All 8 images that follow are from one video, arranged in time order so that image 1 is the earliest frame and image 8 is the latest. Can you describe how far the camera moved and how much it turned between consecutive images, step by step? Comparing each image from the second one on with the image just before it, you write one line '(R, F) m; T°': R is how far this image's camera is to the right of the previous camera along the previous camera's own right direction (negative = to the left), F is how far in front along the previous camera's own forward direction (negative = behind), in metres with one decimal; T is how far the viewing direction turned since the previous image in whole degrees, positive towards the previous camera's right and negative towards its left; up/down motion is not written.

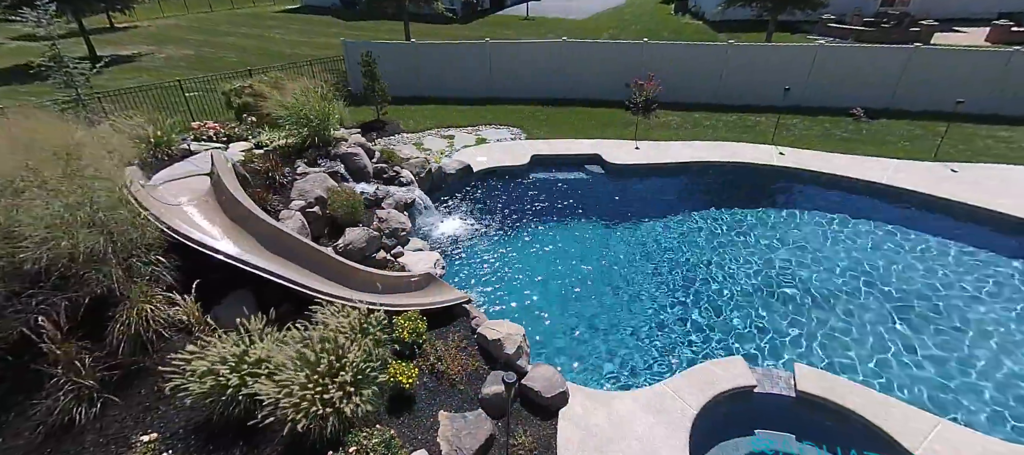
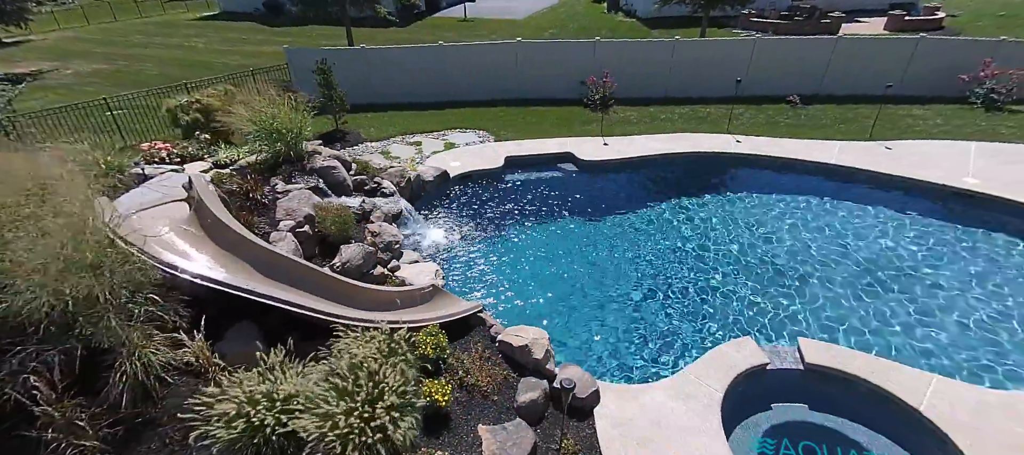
(-0.8, +0.1) m; +6°
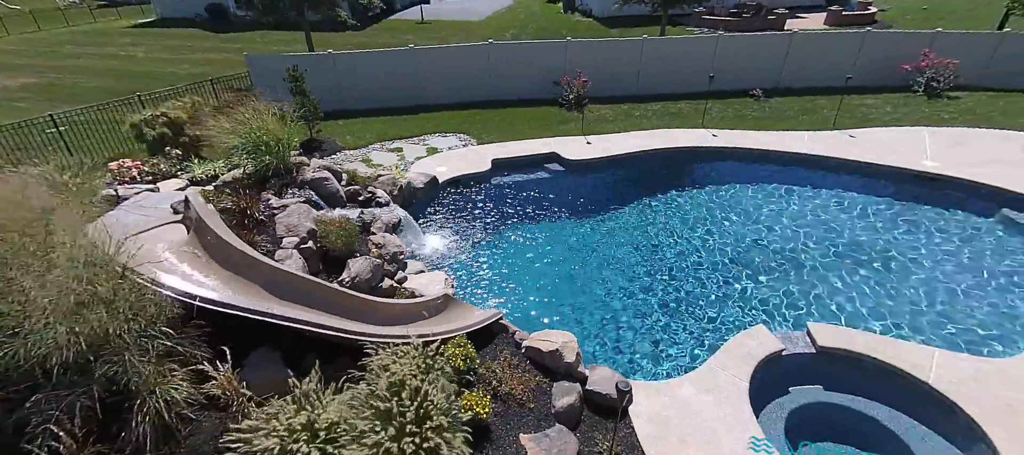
(-0.7, +0.1) m; +4°
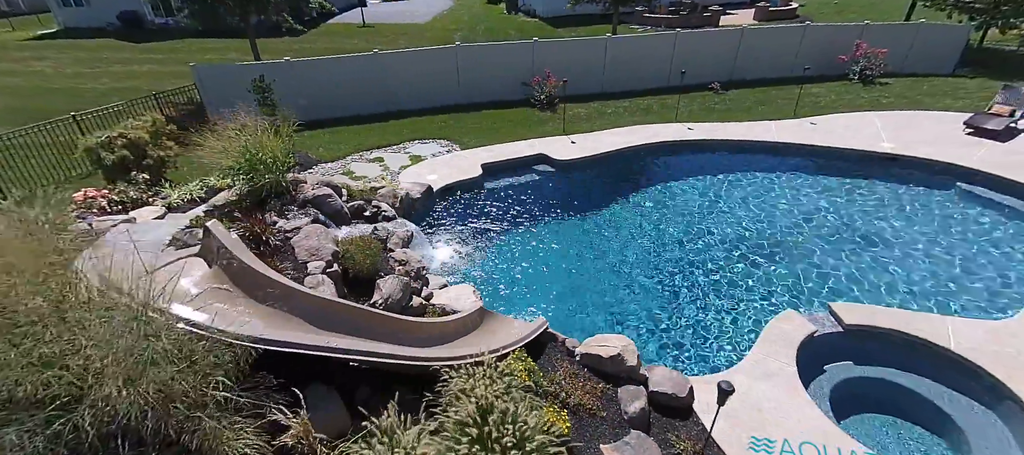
(-1.1, +0.2) m; +6°
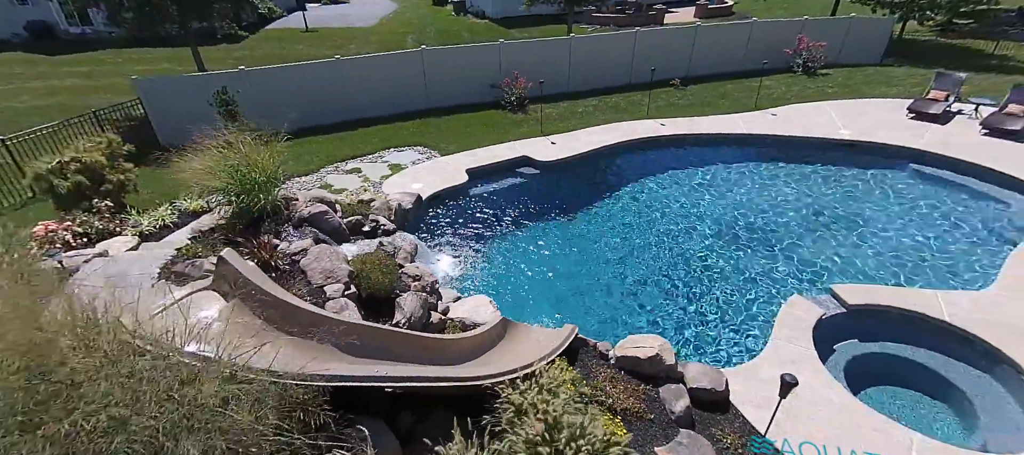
(-0.8, +0.1) m; +5°
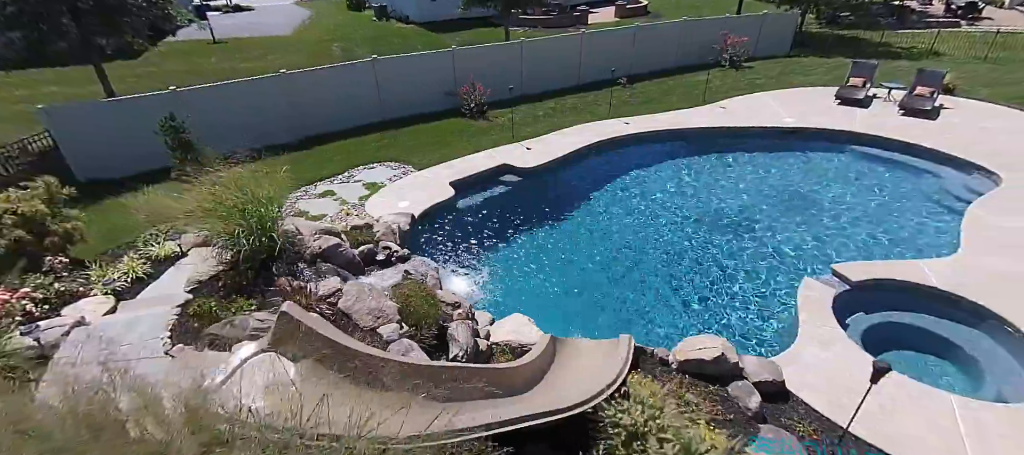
(-1.3, +0.2) m; +8°
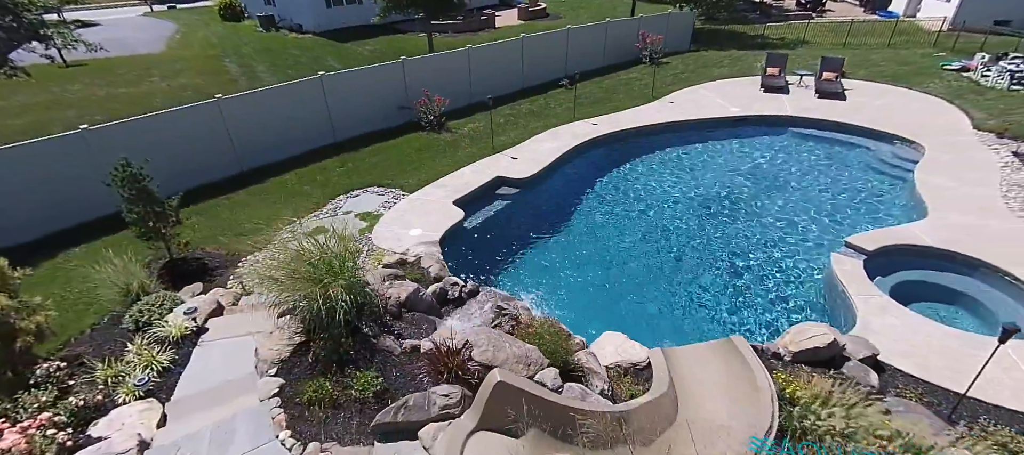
(-2.4, +0.5) m; +11°
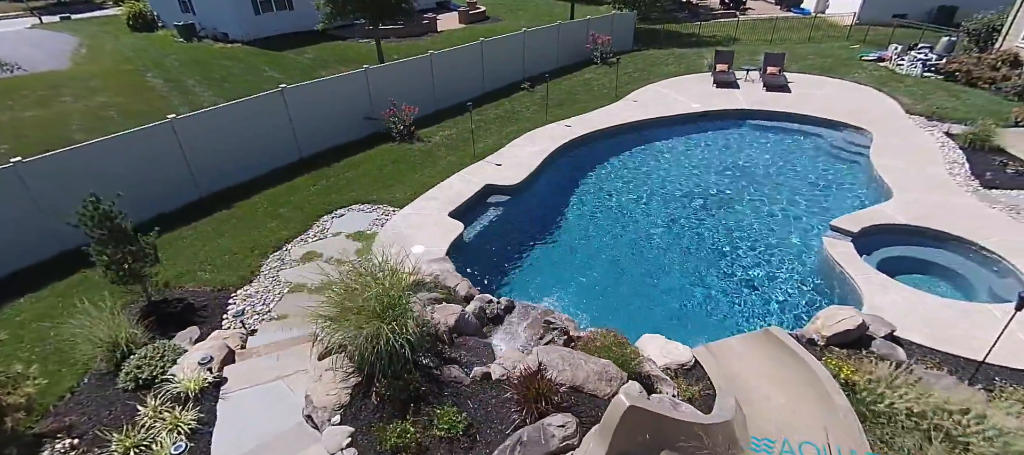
(-1.2, +0.2) m; +7°
